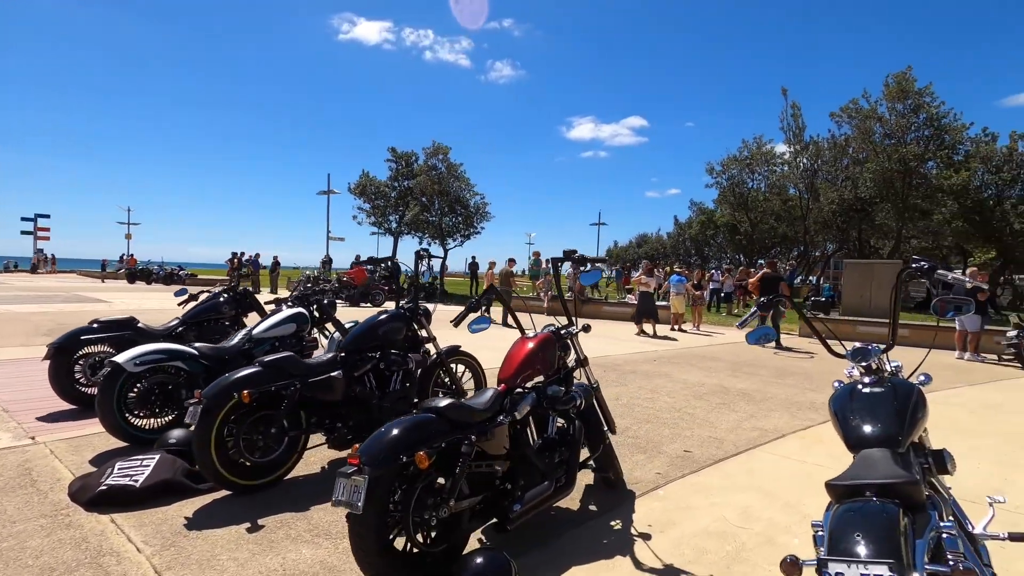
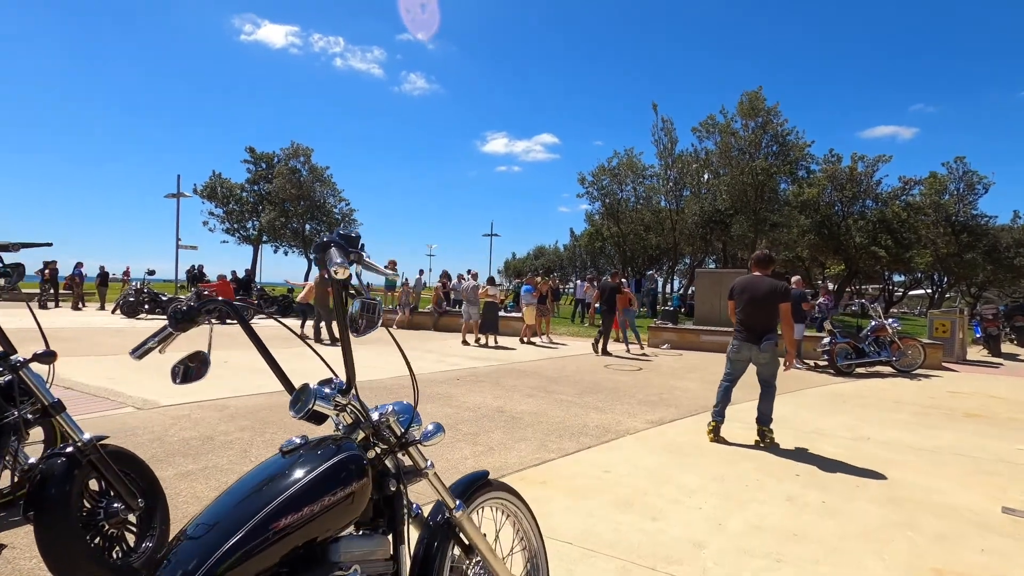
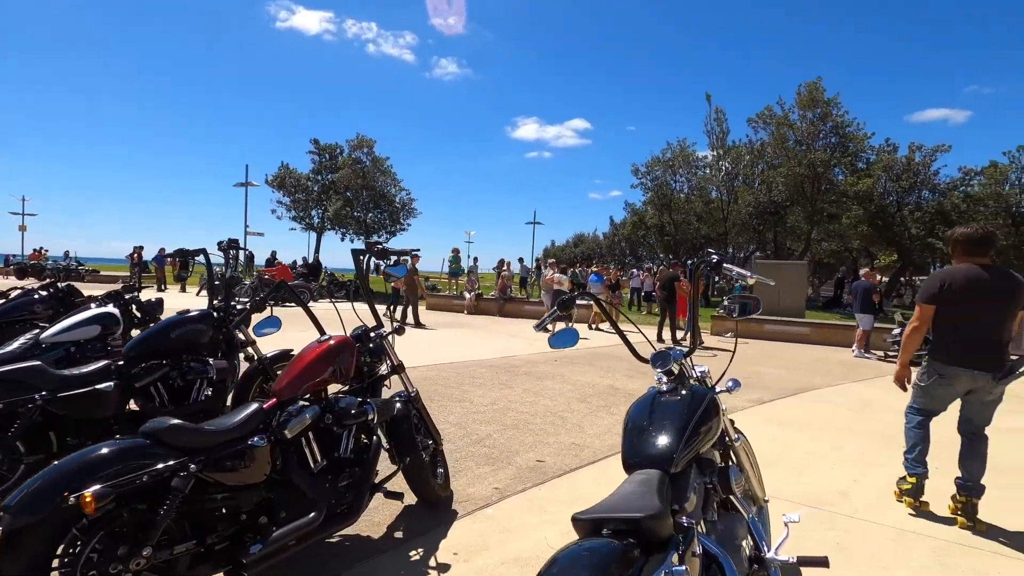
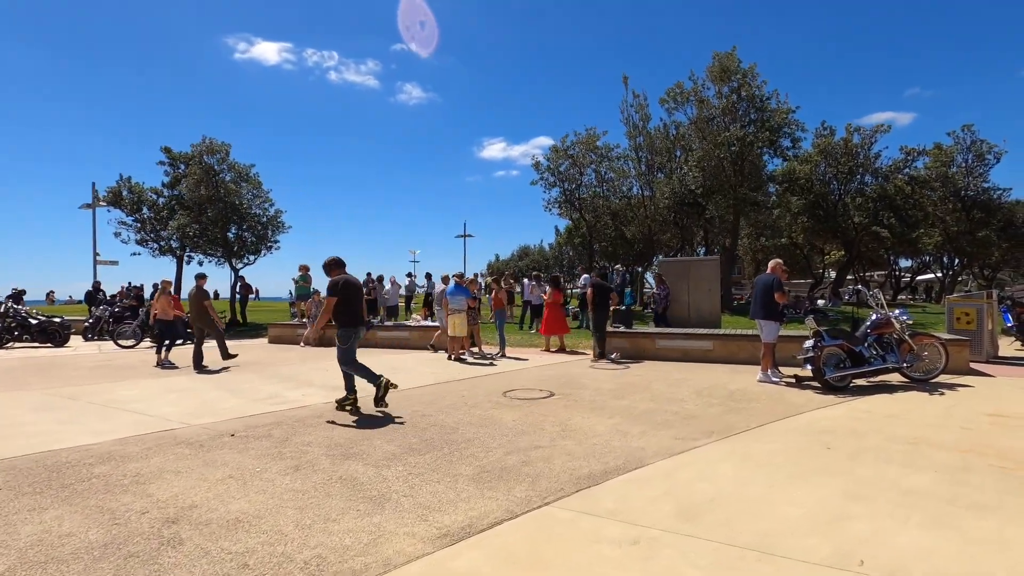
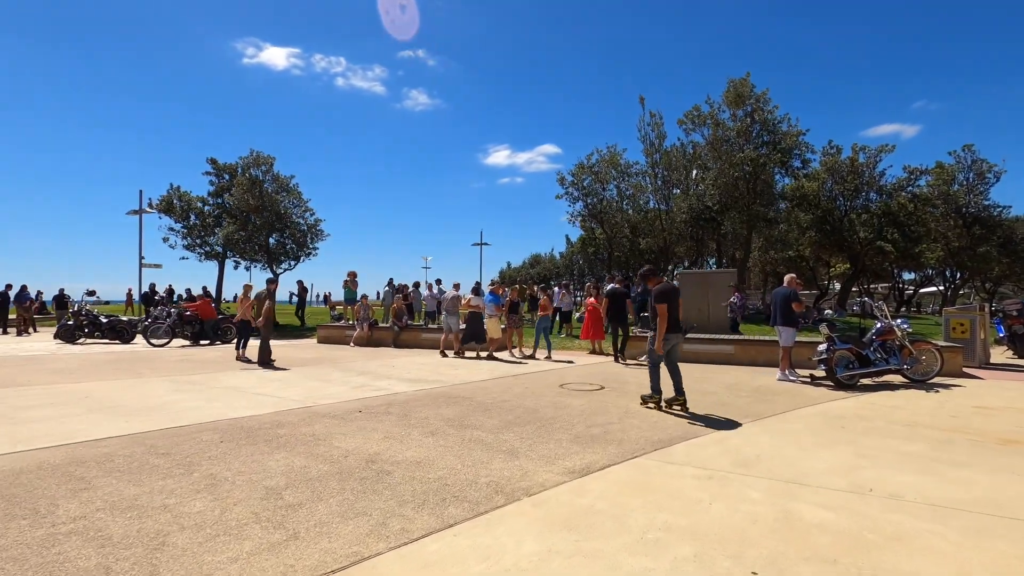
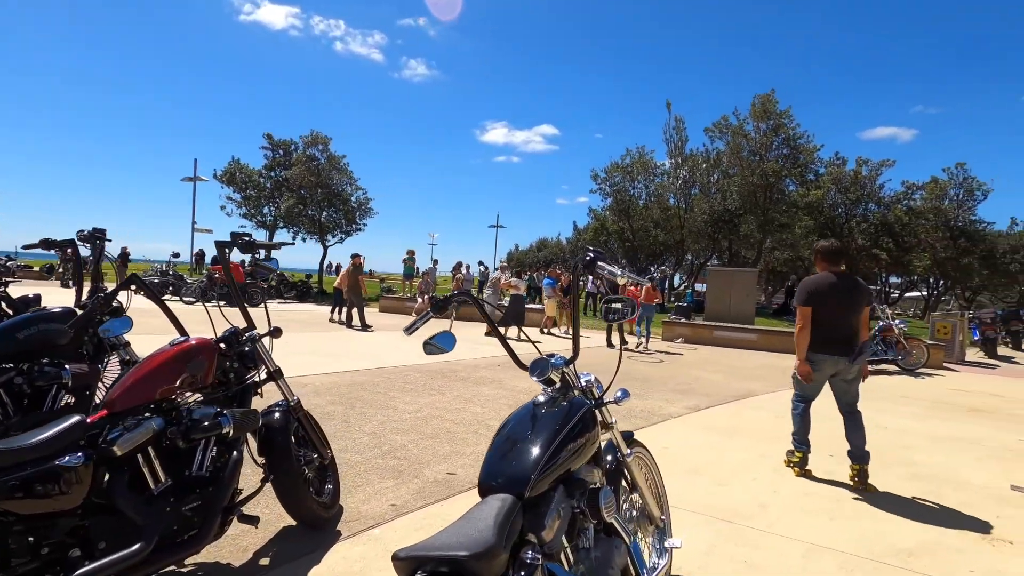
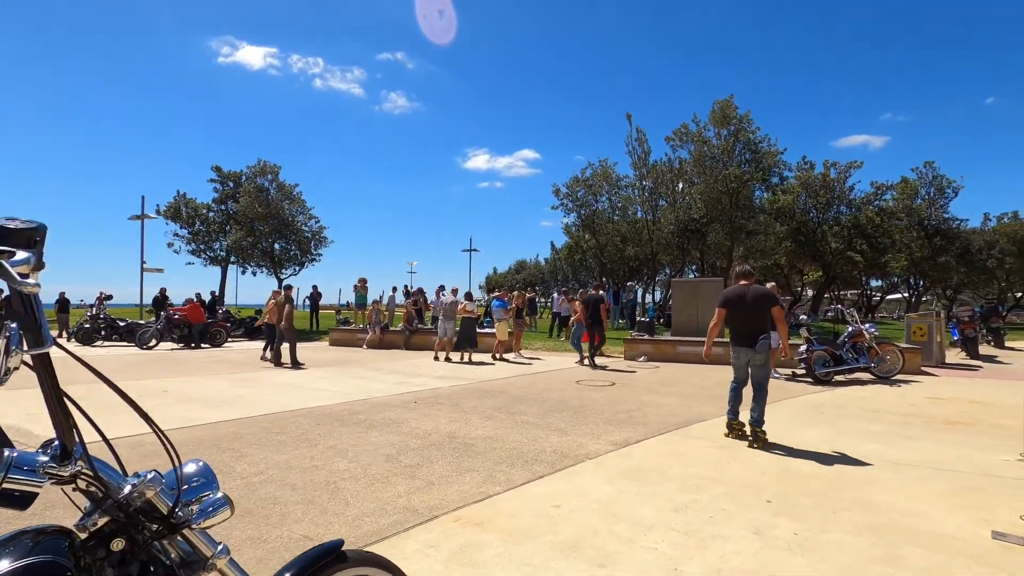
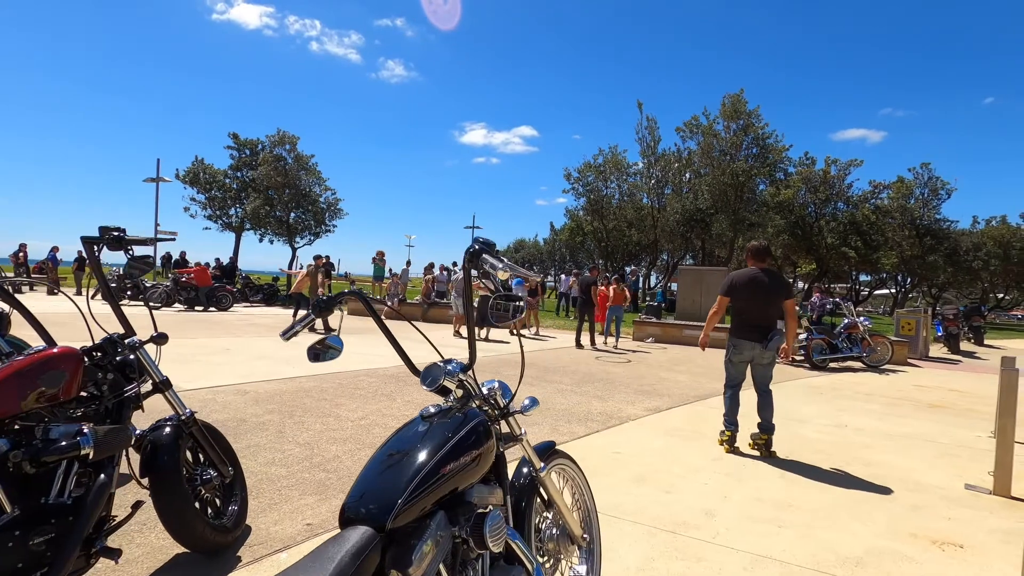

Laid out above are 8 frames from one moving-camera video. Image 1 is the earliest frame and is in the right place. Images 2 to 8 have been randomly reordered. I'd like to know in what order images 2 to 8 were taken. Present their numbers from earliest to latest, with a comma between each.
3, 6, 8, 2, 7, 5, 4
